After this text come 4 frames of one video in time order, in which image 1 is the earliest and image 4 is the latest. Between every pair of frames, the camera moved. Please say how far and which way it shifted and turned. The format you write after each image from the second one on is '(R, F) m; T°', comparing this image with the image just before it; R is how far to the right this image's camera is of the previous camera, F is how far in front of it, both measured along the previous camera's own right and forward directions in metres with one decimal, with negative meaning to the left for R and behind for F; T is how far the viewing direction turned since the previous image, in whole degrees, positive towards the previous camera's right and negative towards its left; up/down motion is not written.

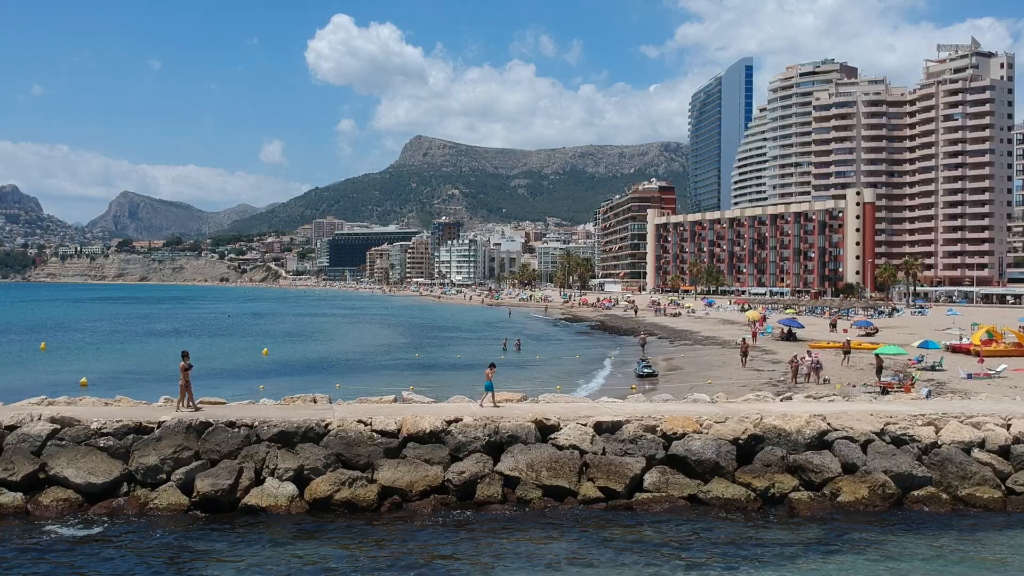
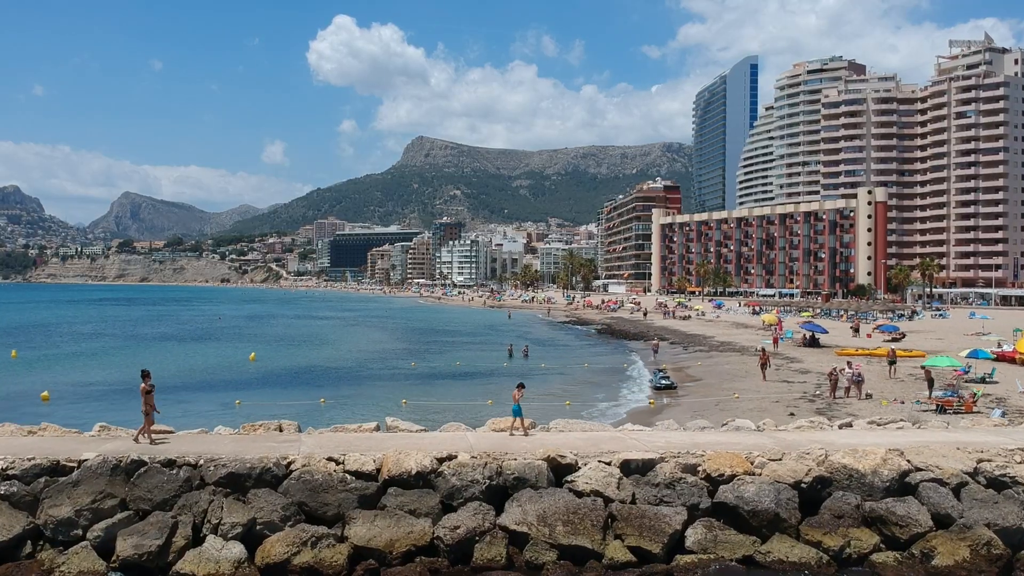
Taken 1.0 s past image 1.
(-0.1, +4.2) m; 0°
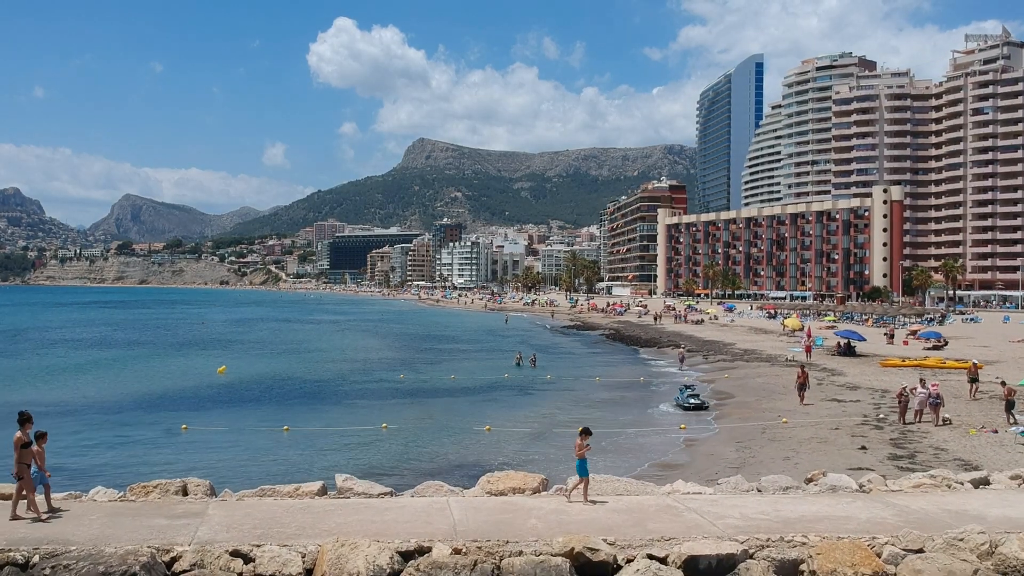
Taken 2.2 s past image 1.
(0.0, +6.1) m; 0°
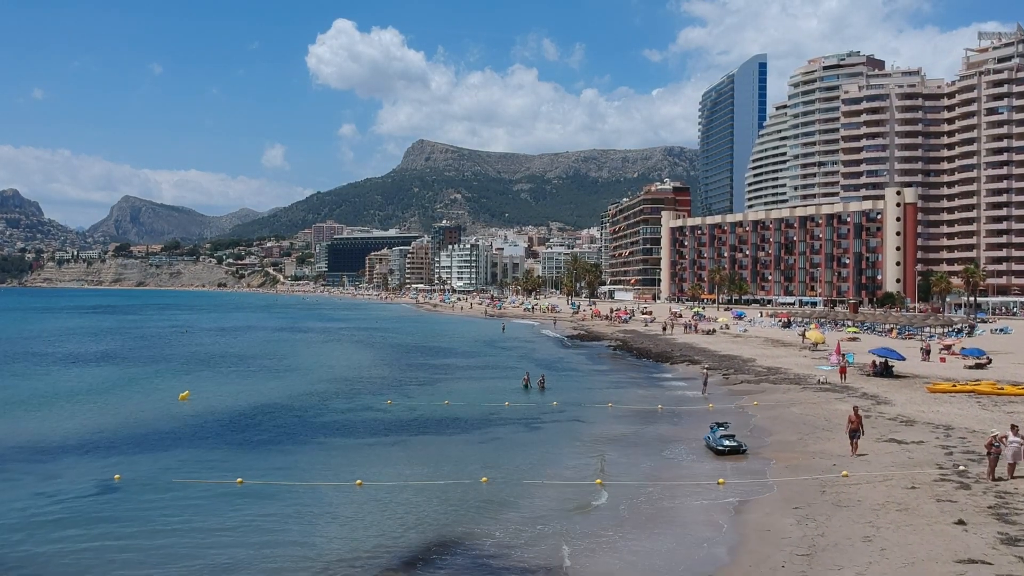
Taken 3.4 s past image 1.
(-0.1, +5.3) m; 0°
